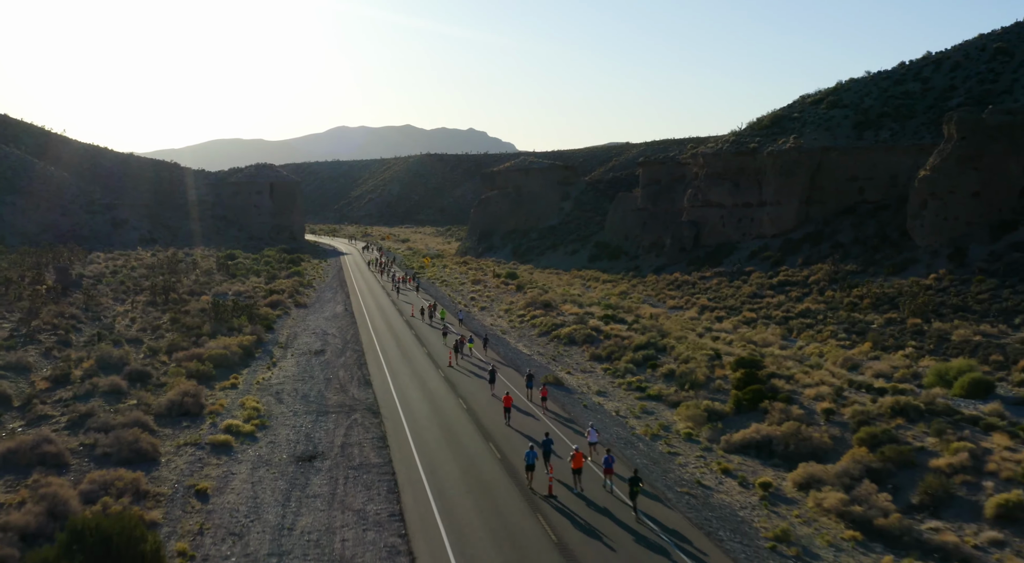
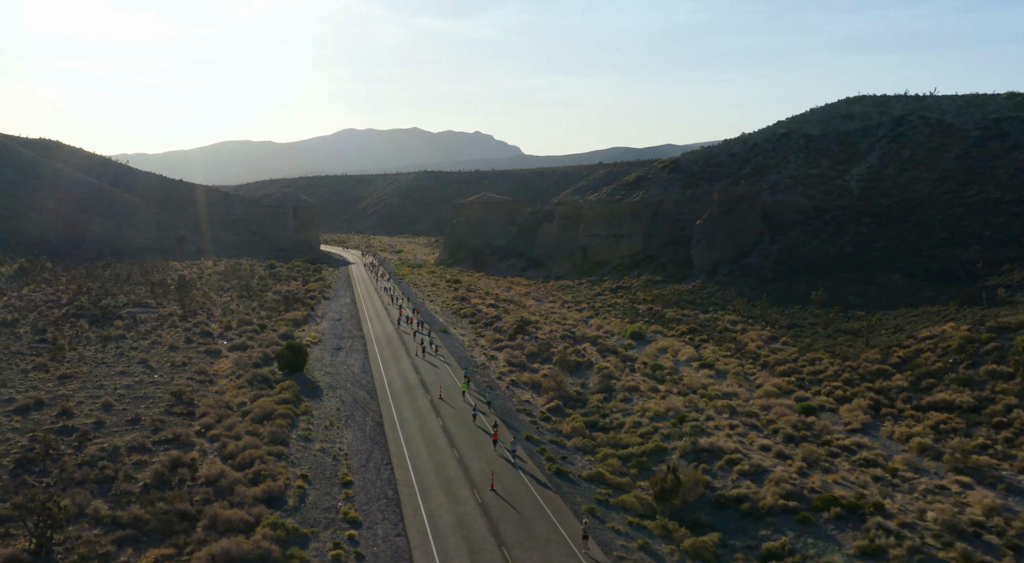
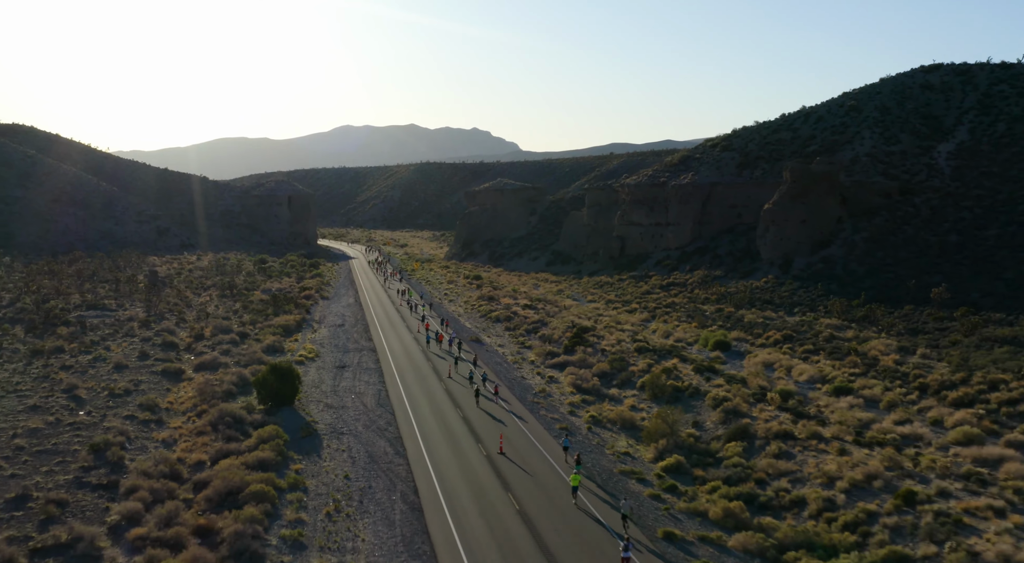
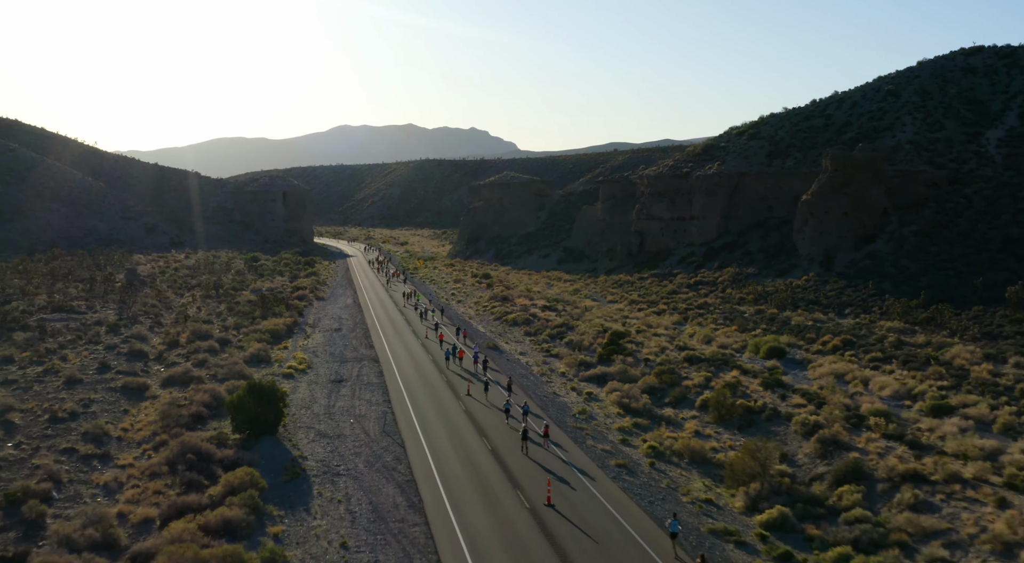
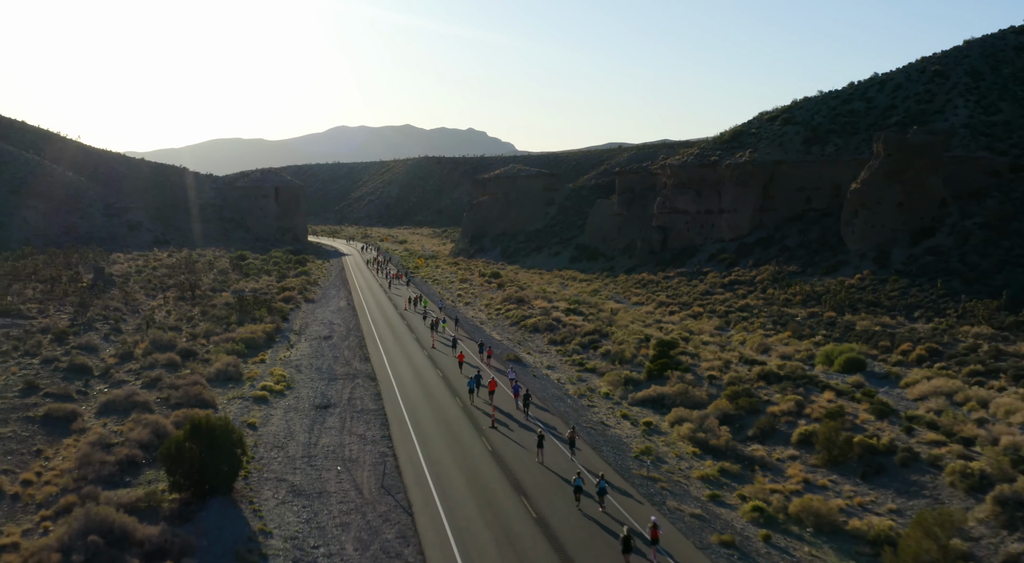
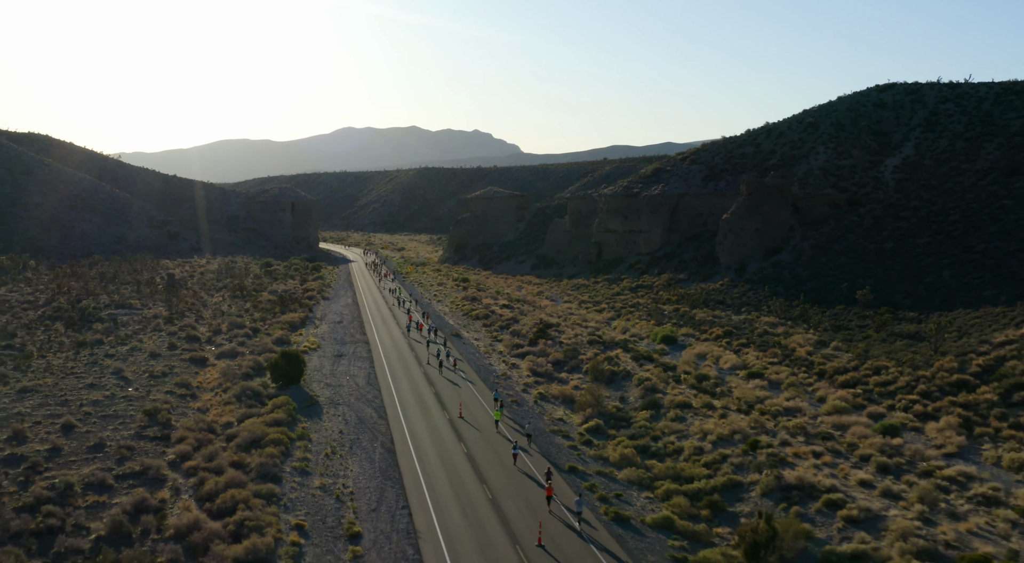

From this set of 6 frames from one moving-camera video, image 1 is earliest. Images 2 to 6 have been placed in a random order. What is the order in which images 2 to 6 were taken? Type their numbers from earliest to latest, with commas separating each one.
5, 4, 3, 6, 2
